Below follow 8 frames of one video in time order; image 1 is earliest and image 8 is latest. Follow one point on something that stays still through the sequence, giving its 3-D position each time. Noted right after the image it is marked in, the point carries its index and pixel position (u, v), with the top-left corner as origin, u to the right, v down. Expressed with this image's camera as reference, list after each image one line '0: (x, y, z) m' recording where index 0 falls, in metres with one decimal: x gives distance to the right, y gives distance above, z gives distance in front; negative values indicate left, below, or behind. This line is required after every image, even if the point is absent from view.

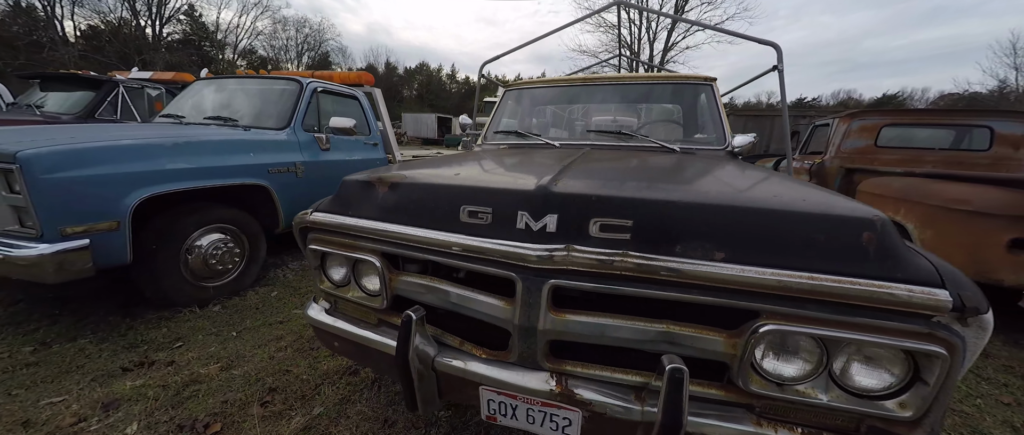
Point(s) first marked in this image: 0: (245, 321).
0: (-2.0, -0.8, +2.6) m
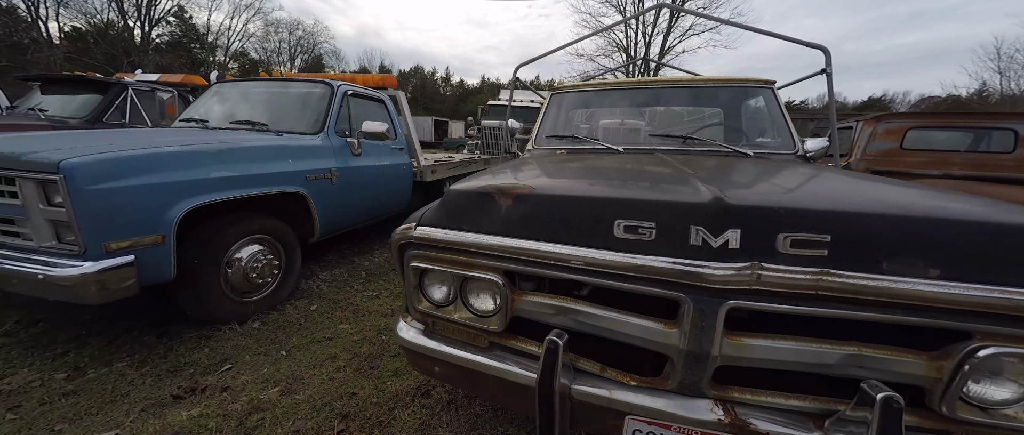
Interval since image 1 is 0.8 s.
0: (-1.6, -0.8, +2.4) m
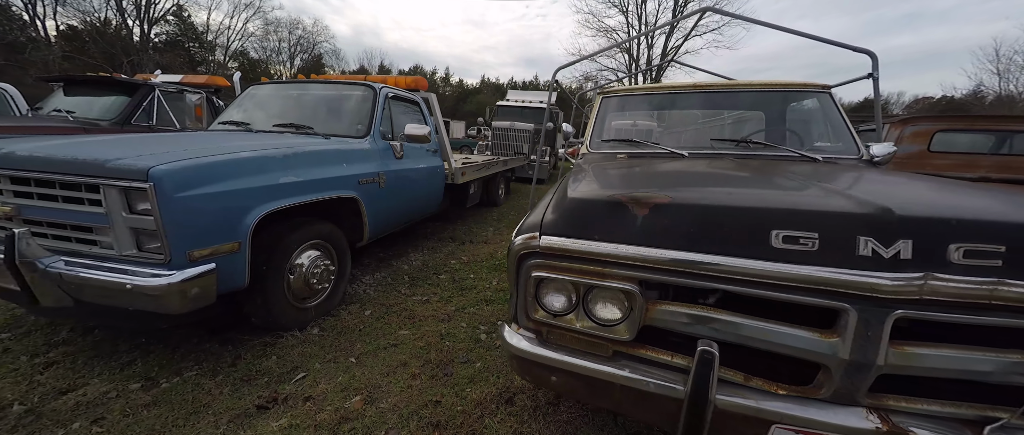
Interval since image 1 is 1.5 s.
0: (-1.1, -0.9, +2.4) m
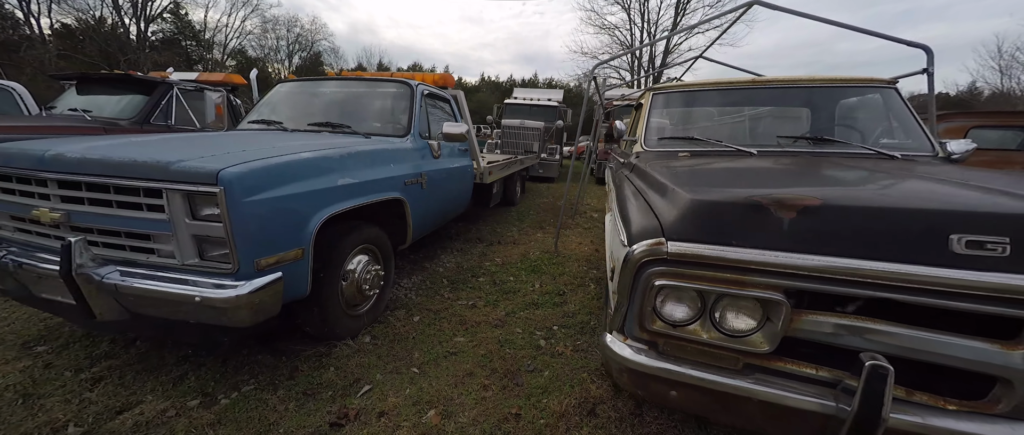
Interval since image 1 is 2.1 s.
0: (-0.7, -0.9, +2.3) m
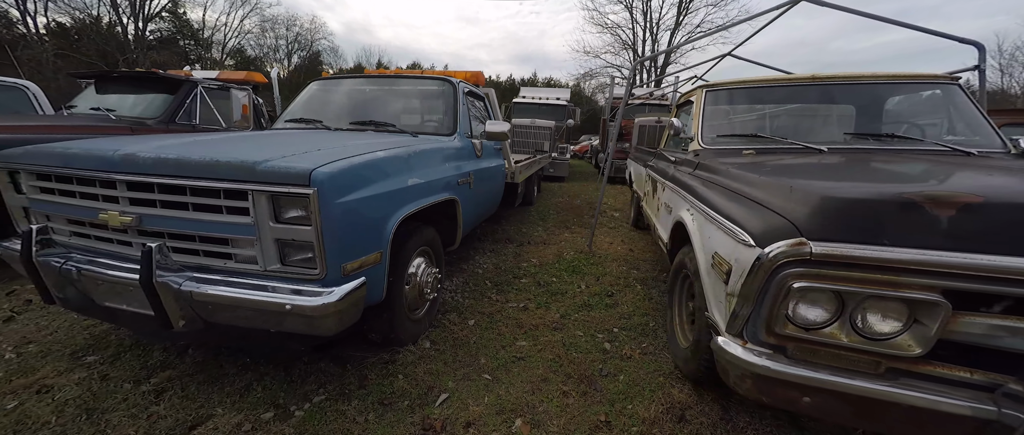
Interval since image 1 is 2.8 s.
0: (-0.2, -0.9, +2.2) m
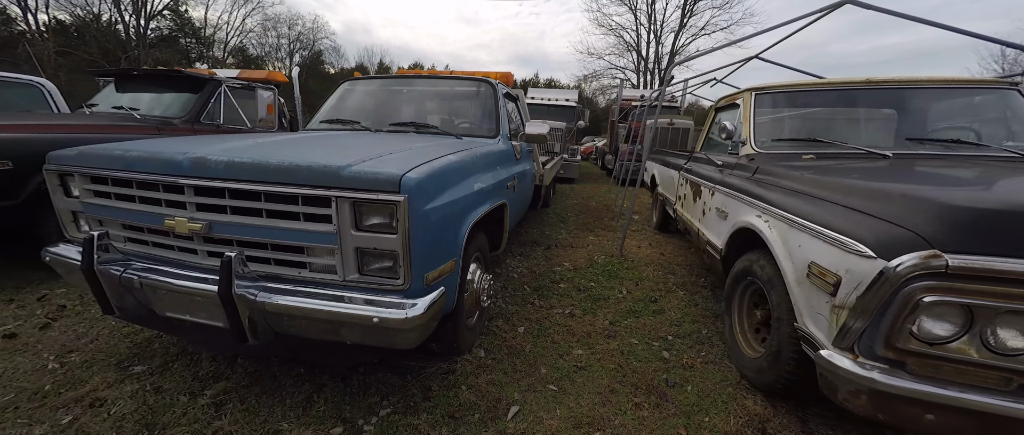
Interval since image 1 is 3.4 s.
0: (+0.2, -0.9, +2.1) m
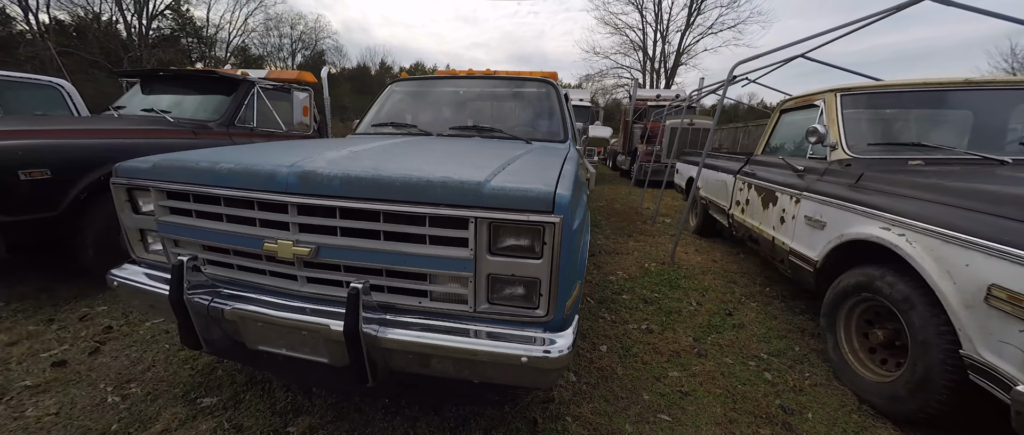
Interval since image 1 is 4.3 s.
0: (+0.7, -1.0, +2.0) m
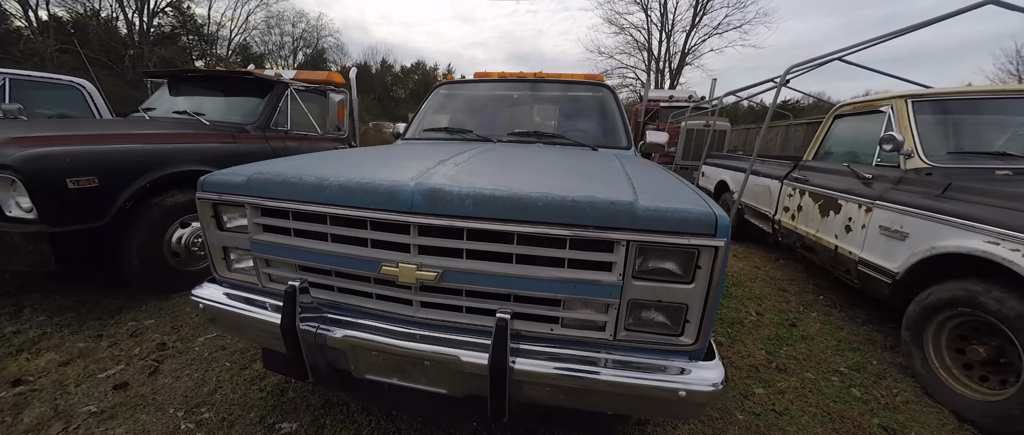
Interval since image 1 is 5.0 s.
0: (+1.2, -1.1, +1.9) m
